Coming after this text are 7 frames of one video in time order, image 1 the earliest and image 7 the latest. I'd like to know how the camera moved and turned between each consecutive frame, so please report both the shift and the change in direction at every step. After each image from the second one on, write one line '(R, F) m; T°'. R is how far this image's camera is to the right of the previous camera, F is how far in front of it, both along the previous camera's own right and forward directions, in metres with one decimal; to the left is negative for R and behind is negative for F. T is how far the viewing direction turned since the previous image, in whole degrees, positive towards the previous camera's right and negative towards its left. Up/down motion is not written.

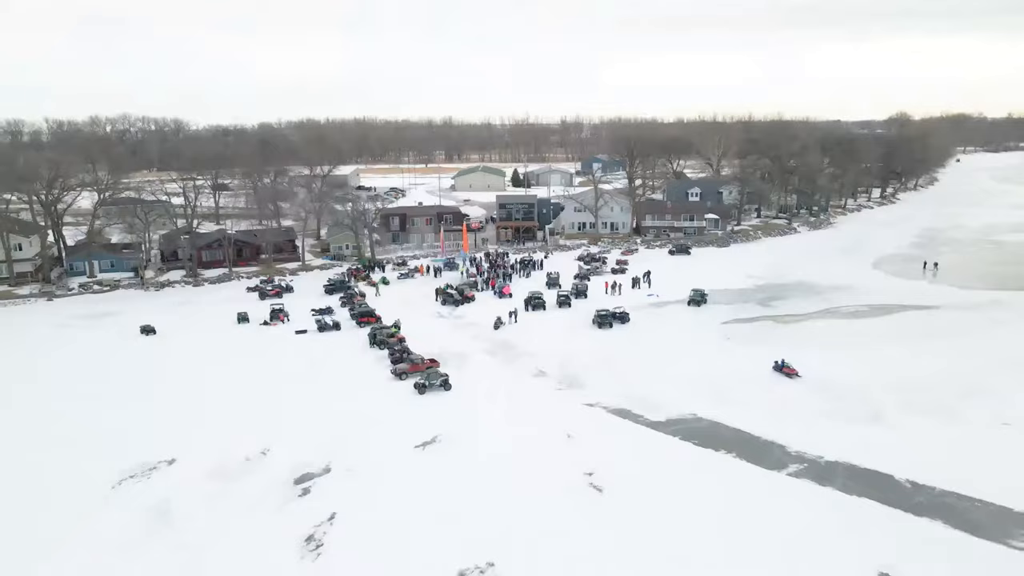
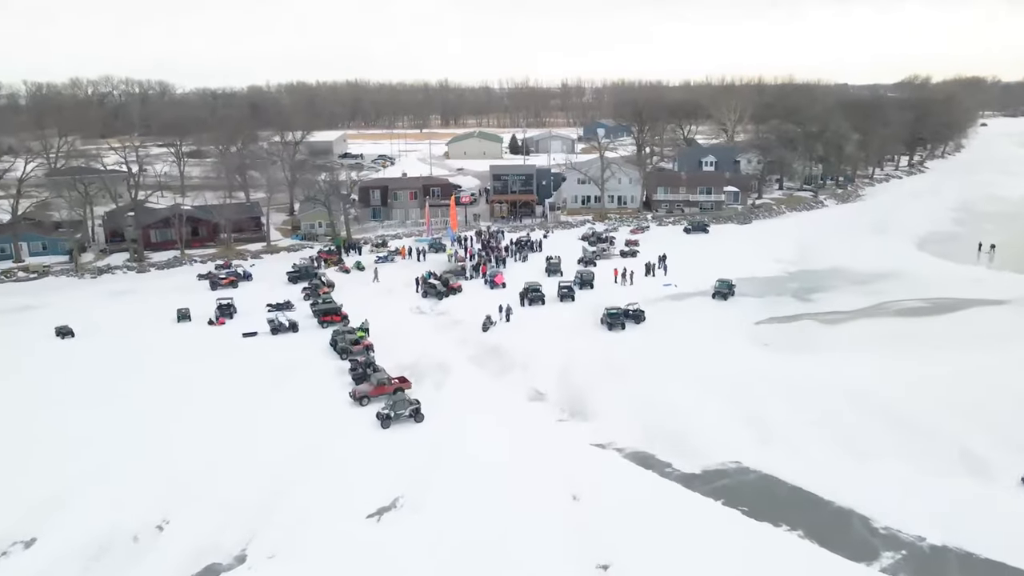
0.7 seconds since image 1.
(+0.4, +7.4) m; 0°
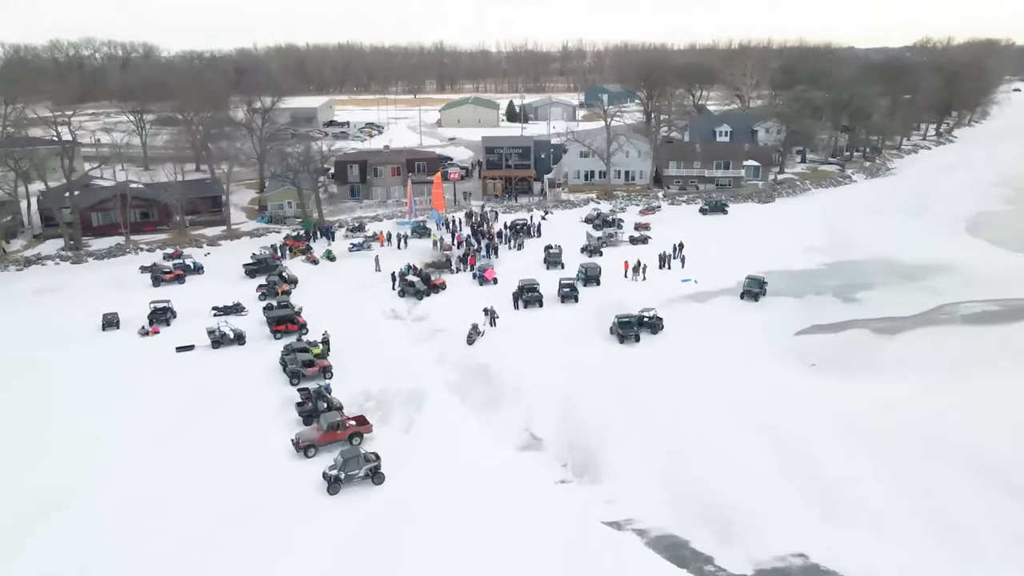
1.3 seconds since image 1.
(+0.3, +6.3) m; 0°
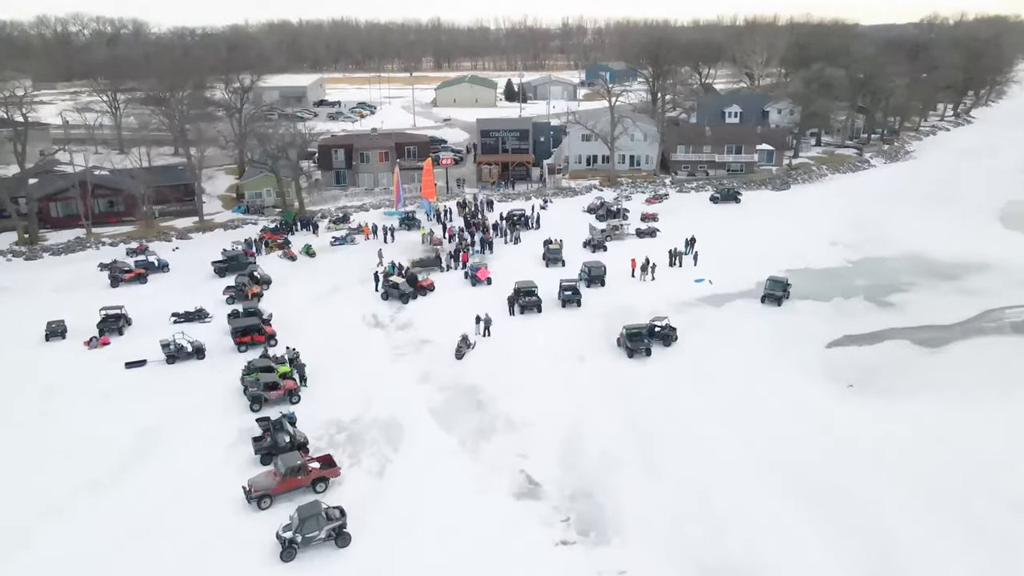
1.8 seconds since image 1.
(+0.2, +3.5) m; 0°
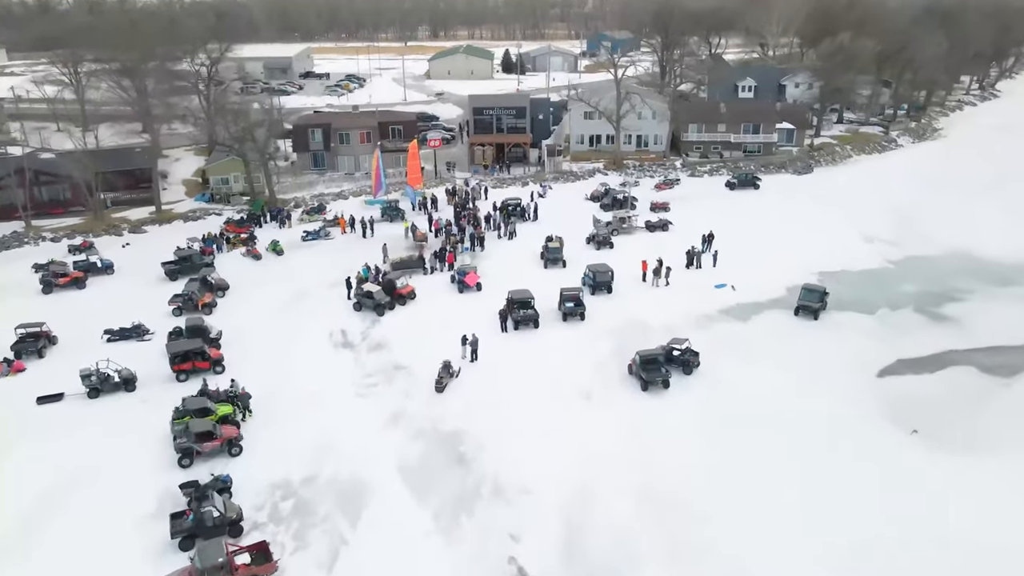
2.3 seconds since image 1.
(+0.2, +4.5) m; 0°
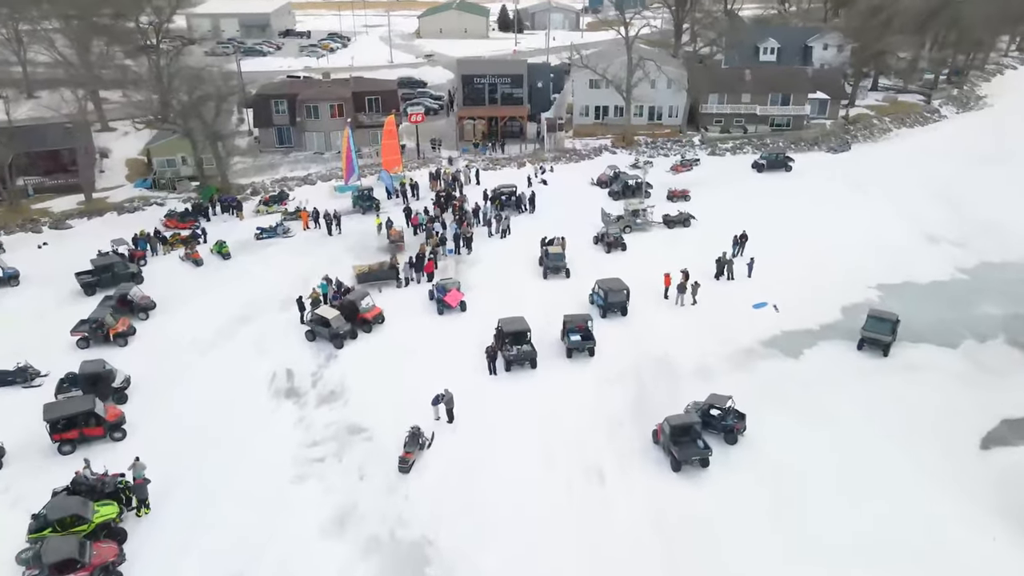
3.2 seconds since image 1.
(+0.2, +5.6) m; 0°
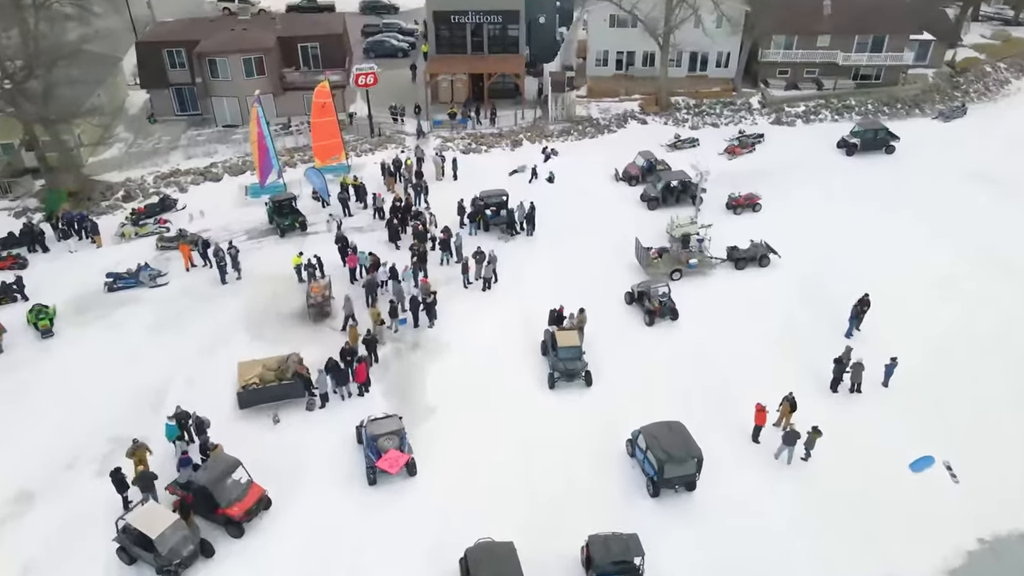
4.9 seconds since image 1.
(+0.3, +10.6) m; 0°
